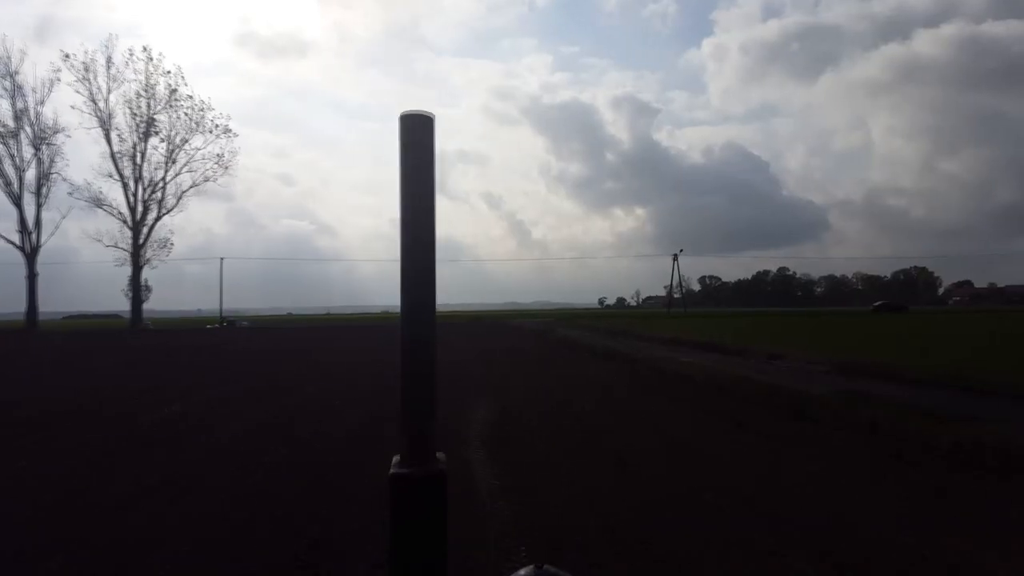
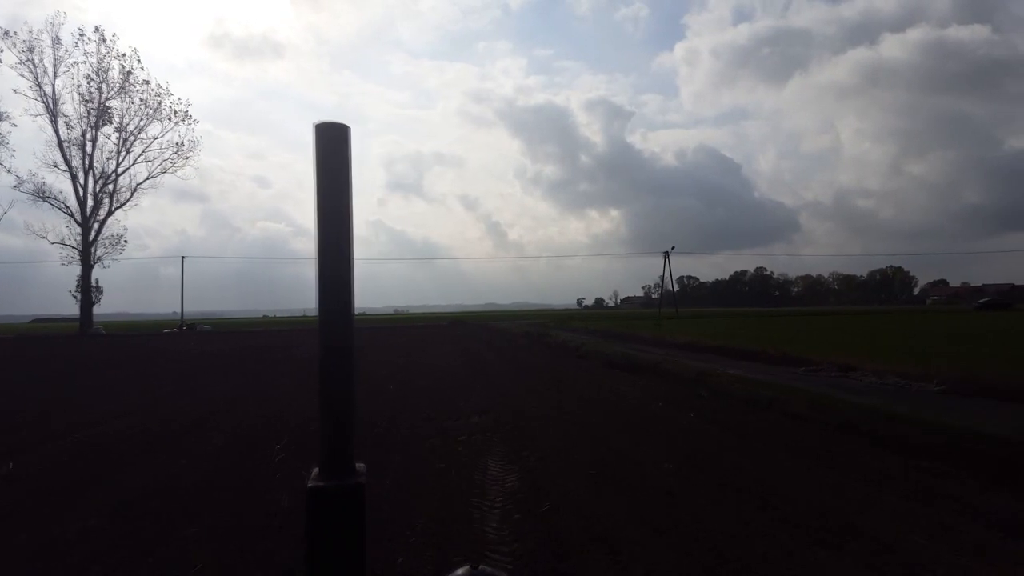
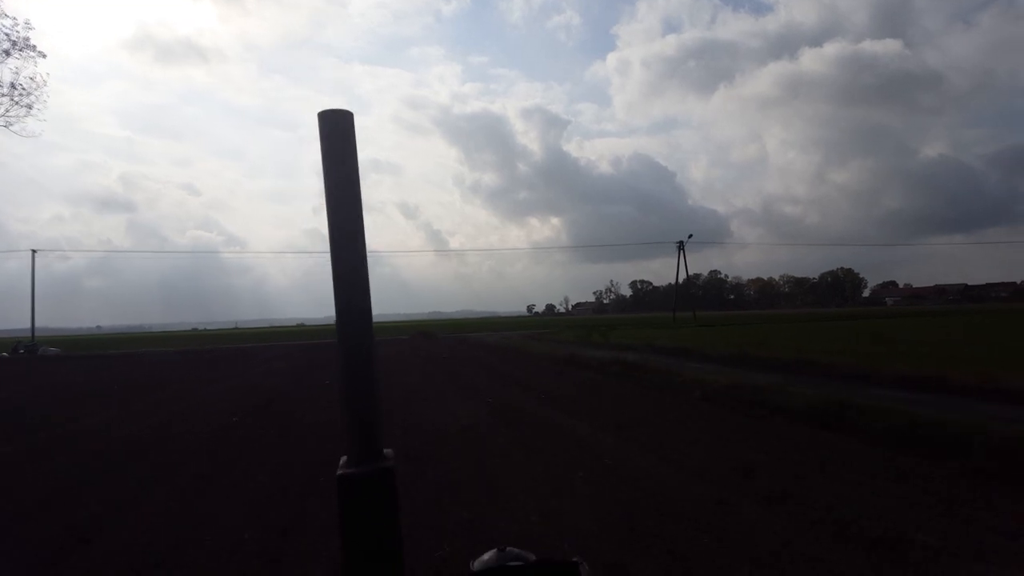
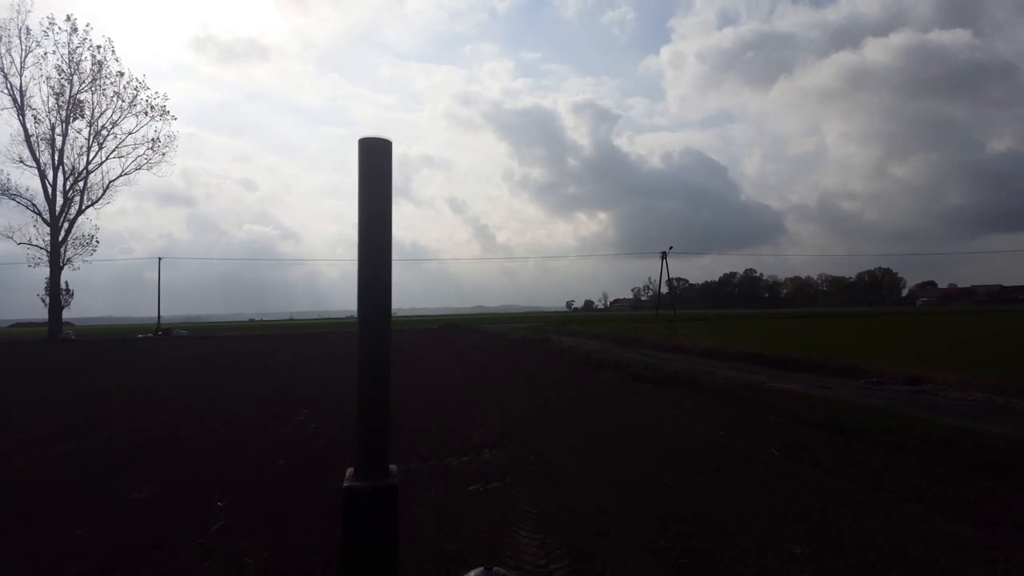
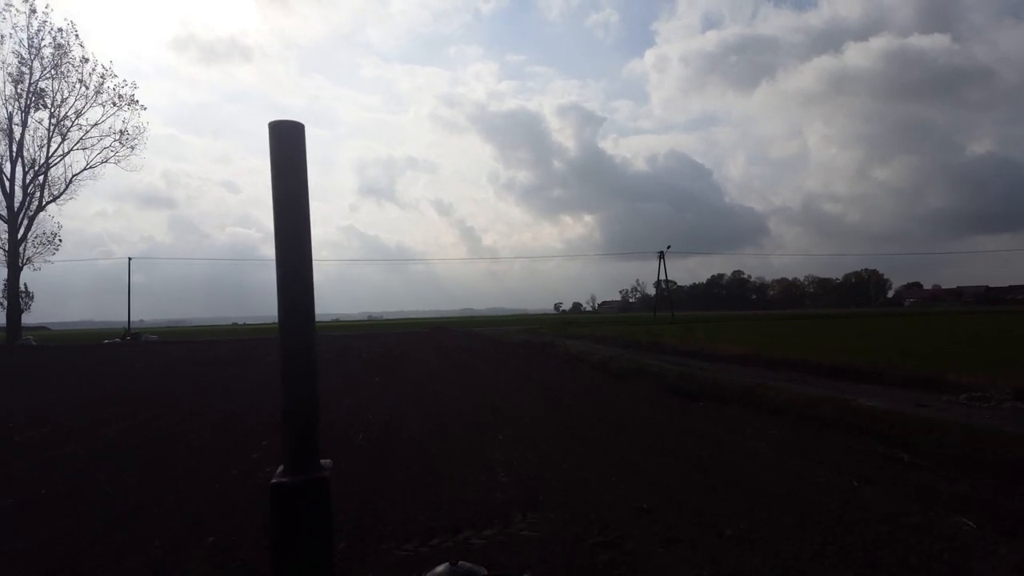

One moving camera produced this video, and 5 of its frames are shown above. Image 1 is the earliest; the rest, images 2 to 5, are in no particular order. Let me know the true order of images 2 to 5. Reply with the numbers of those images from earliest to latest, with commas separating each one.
2, 4, 5, 3
